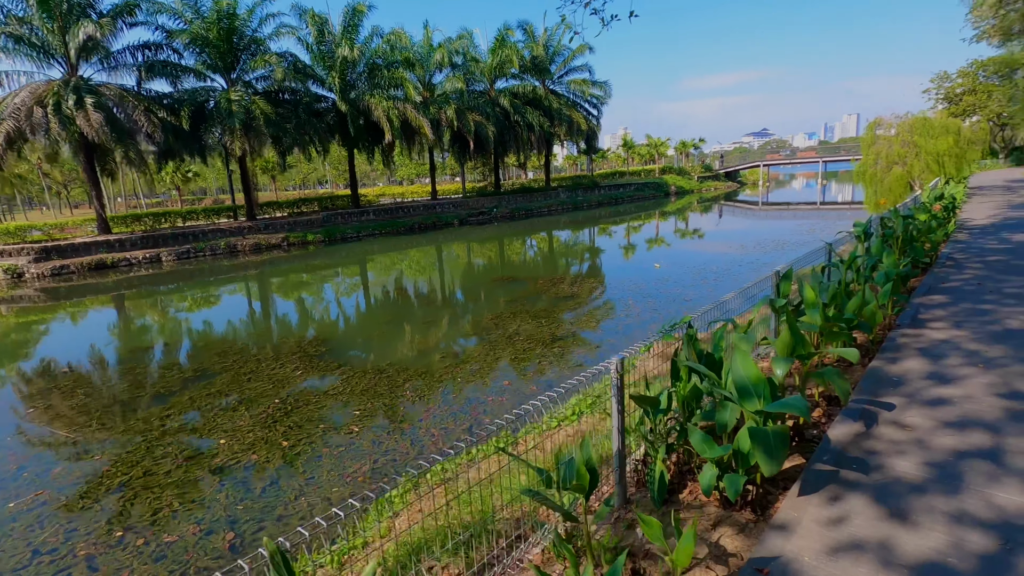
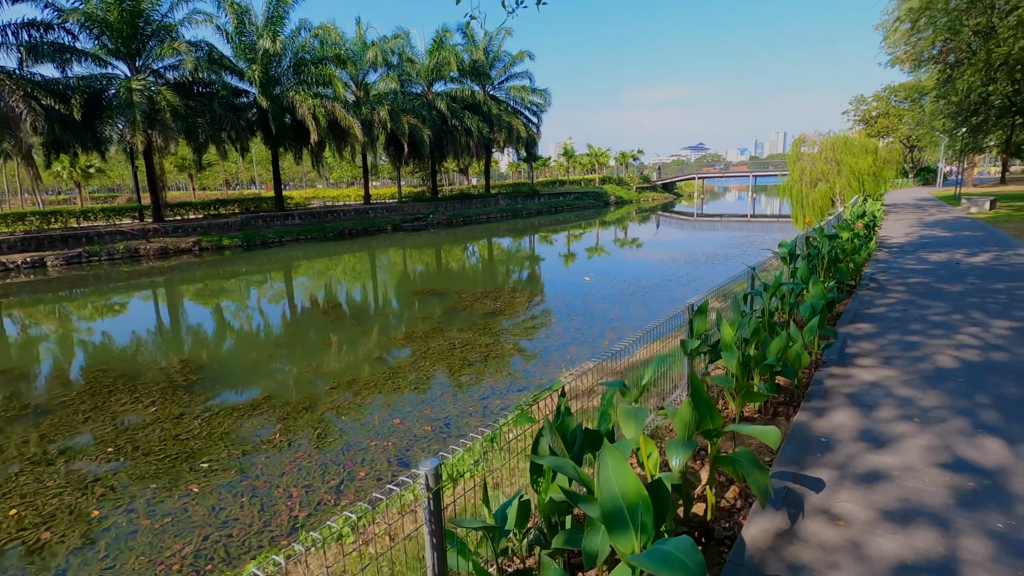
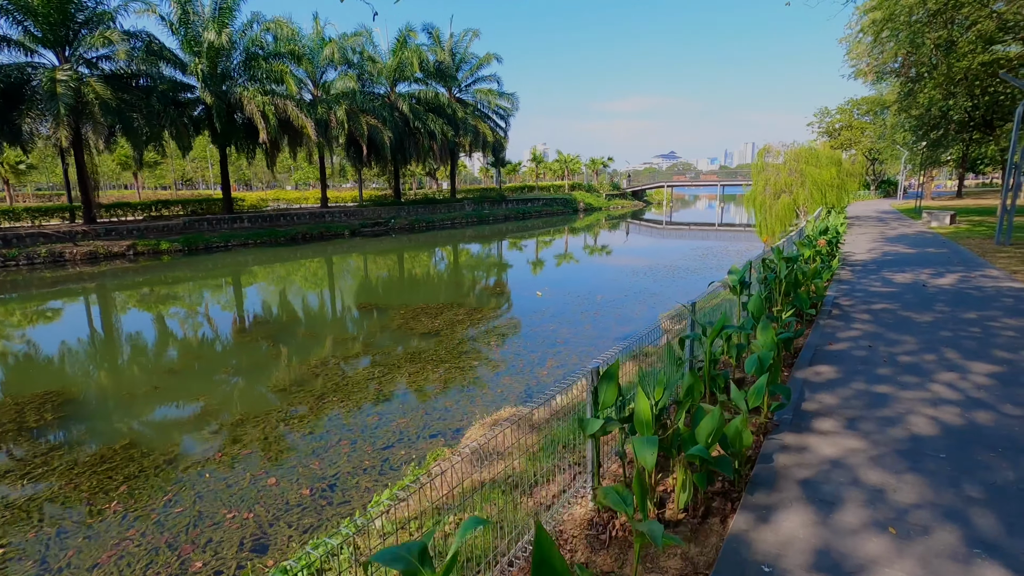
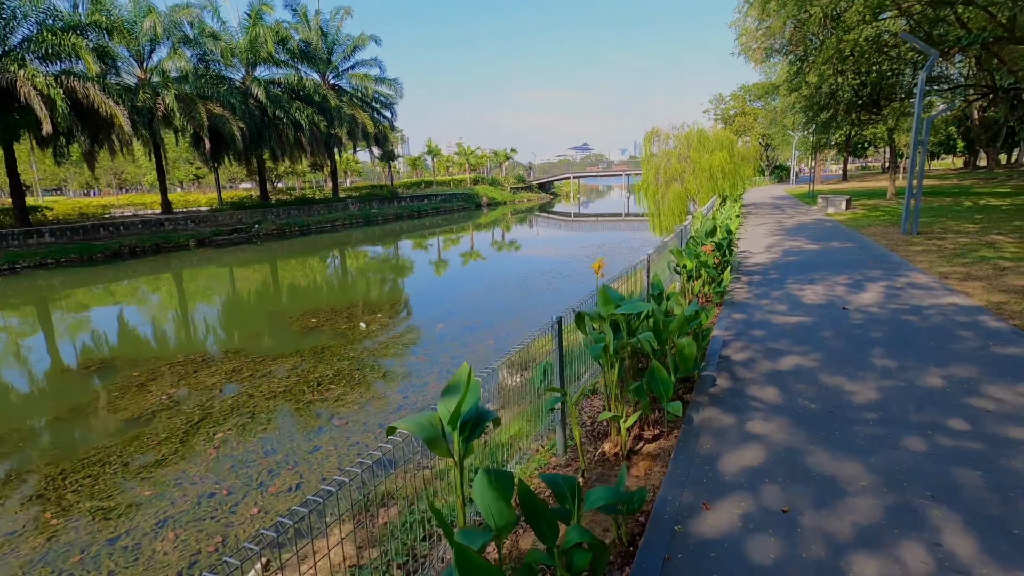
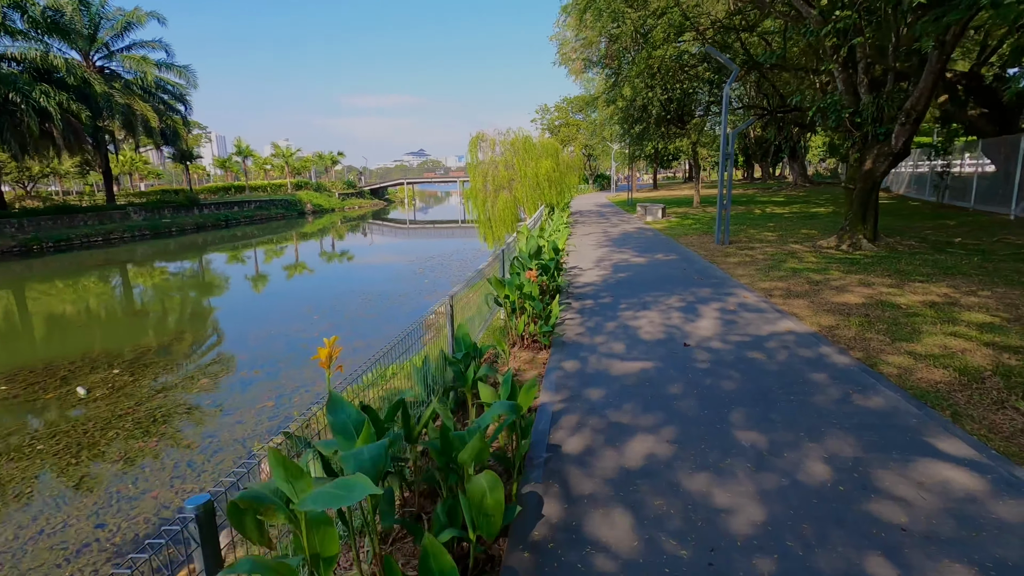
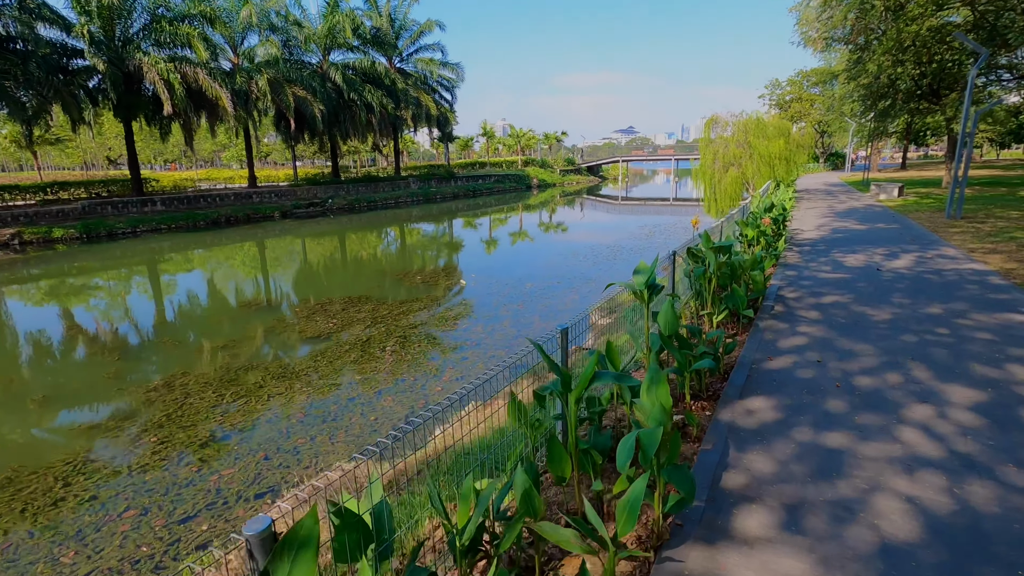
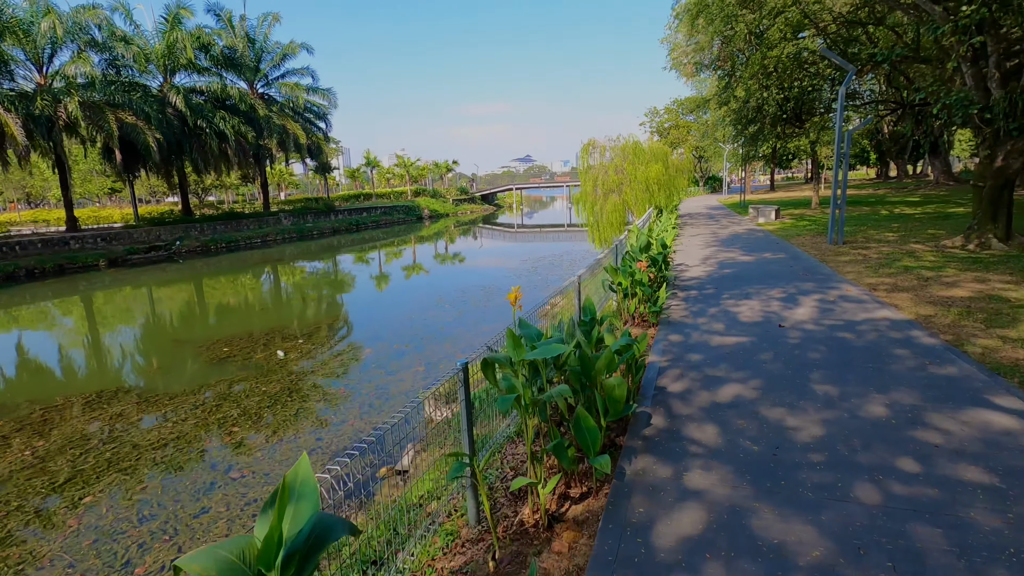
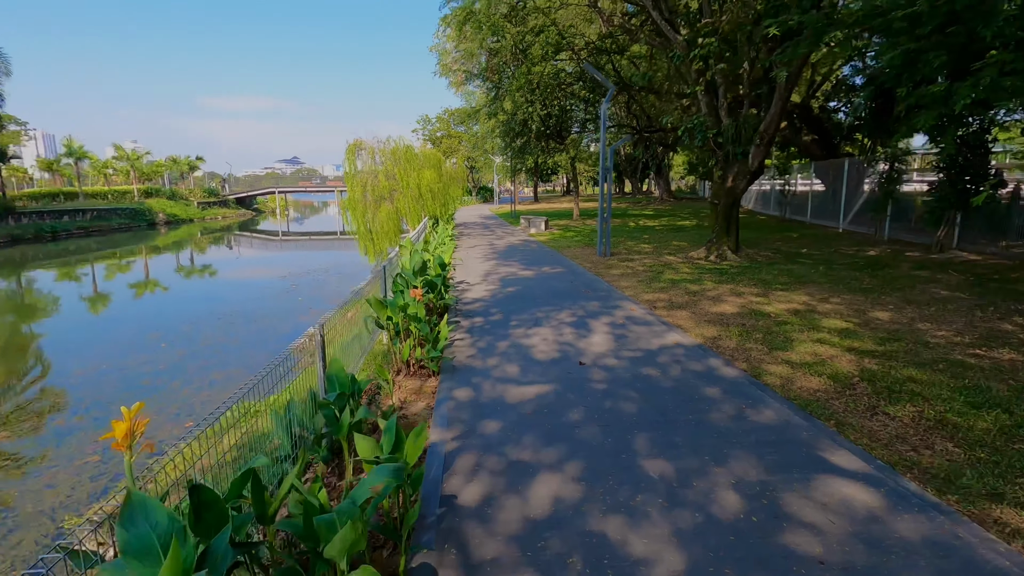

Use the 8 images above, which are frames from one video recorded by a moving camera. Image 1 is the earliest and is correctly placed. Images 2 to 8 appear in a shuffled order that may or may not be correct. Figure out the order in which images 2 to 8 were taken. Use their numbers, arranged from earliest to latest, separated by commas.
2, 3, 6, 4, 7, 5, 8
